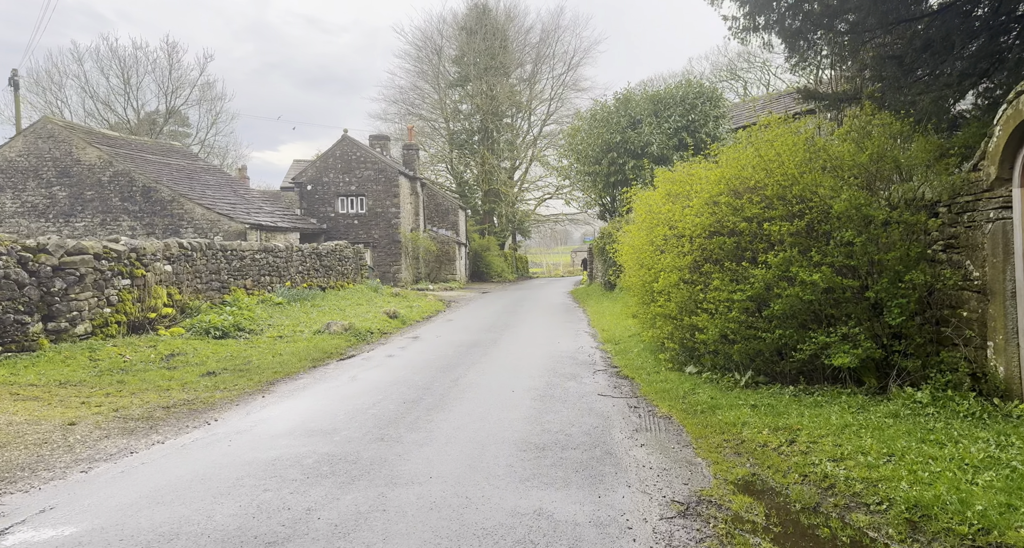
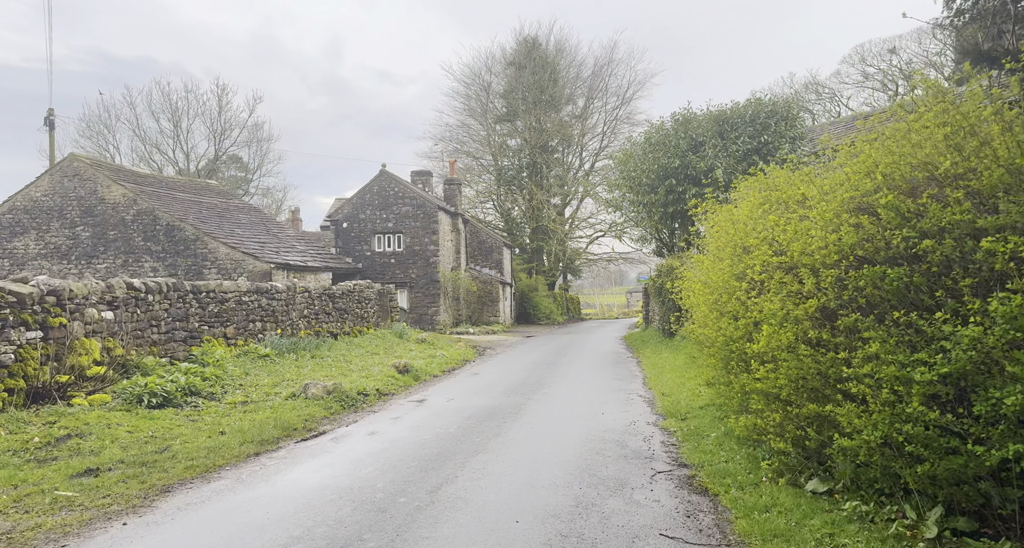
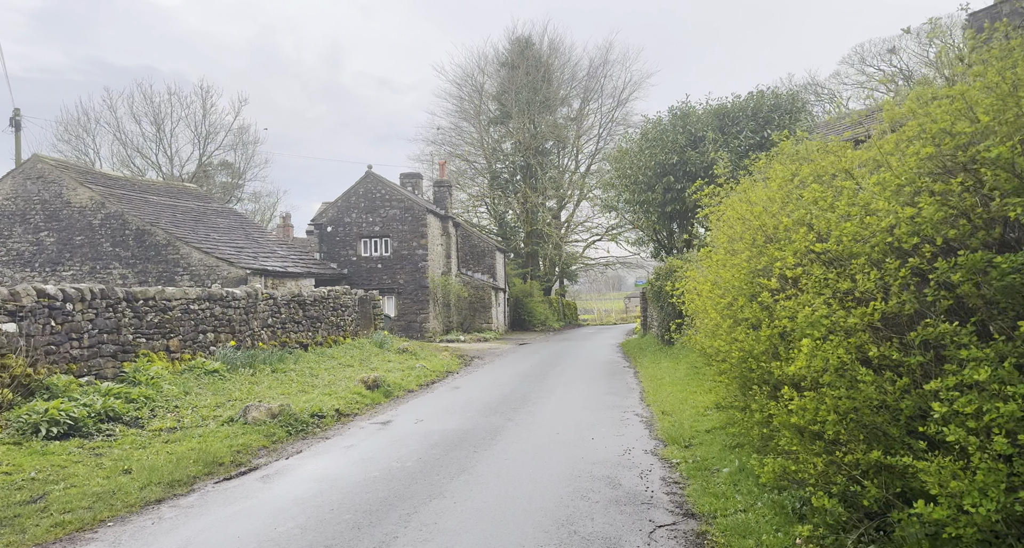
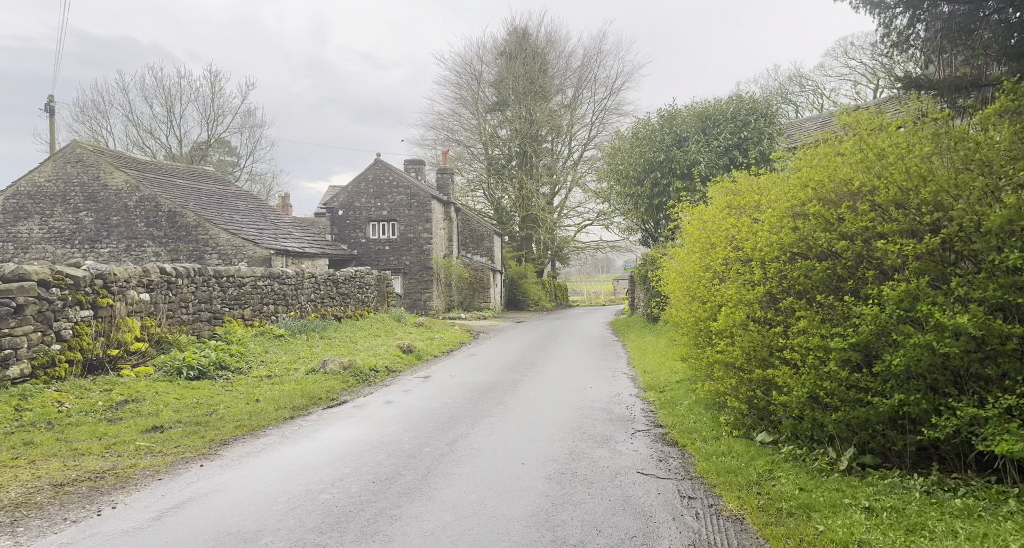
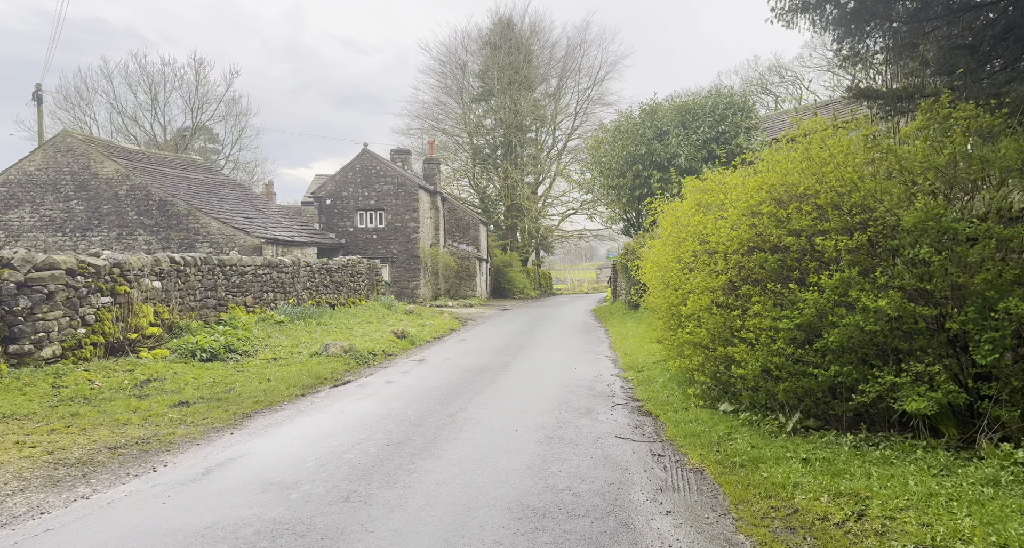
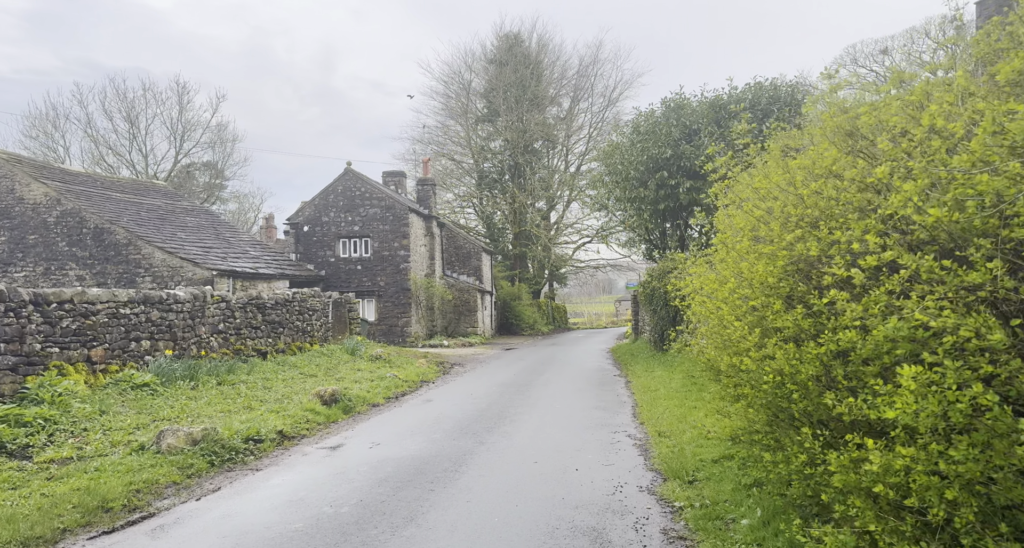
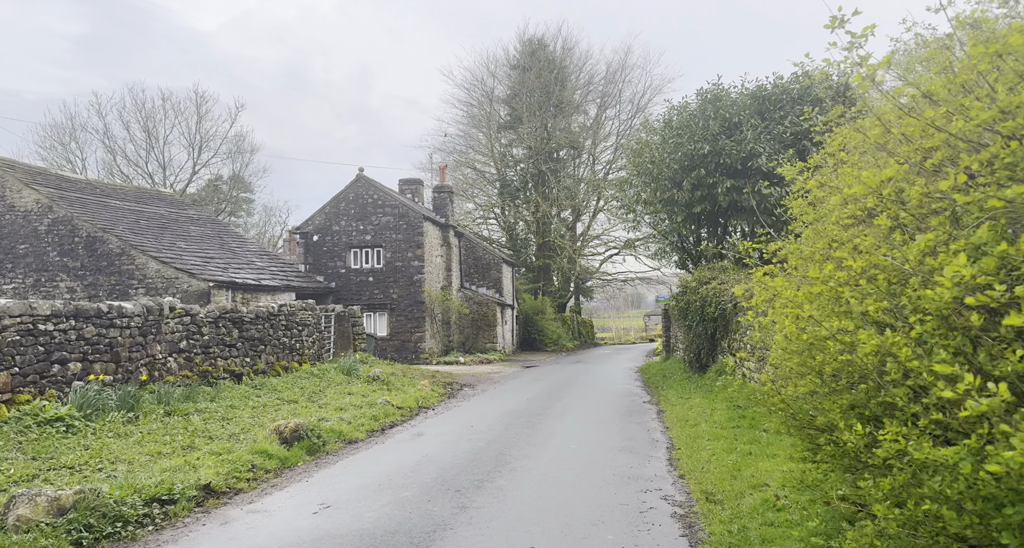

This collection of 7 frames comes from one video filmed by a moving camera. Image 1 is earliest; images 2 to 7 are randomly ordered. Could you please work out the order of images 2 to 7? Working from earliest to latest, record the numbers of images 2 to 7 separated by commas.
5, 4, 2, 3, 6, 7
